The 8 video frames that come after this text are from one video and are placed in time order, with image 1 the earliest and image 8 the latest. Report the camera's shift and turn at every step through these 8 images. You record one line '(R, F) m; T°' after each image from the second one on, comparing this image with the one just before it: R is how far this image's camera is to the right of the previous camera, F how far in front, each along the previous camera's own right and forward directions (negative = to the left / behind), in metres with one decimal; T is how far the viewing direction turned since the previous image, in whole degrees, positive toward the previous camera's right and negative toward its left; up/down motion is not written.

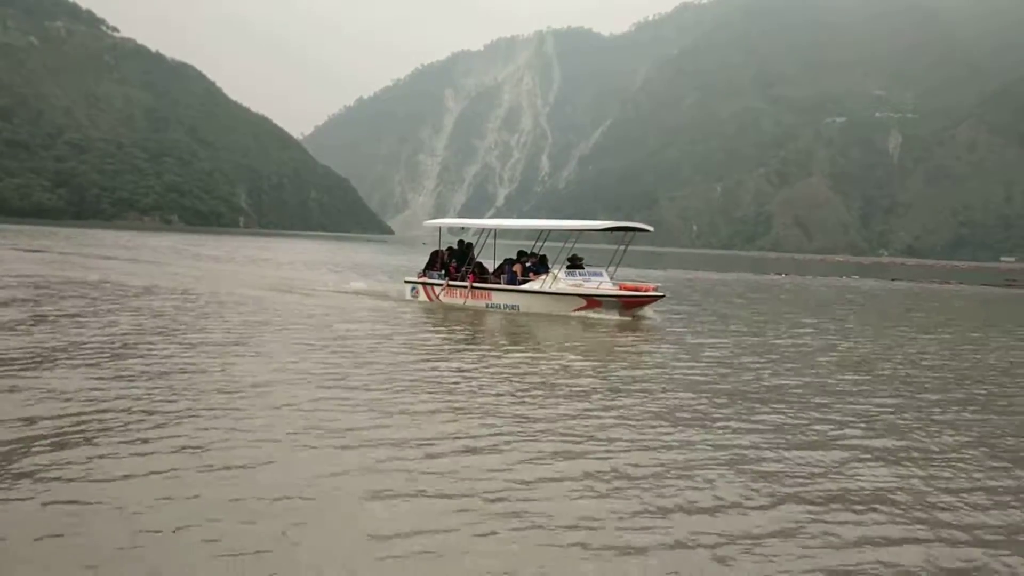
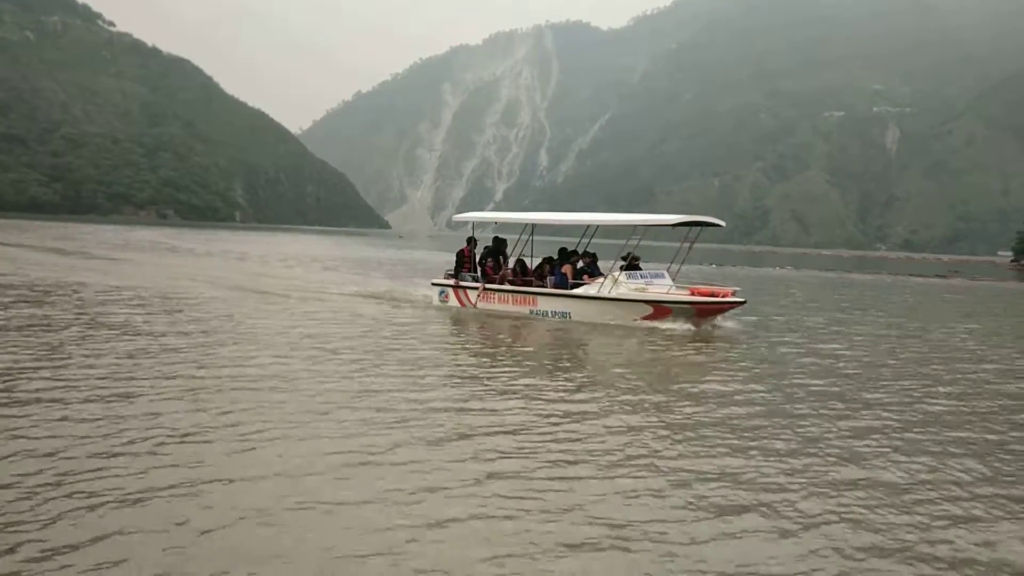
(-1.1, +3.3) m; 0°
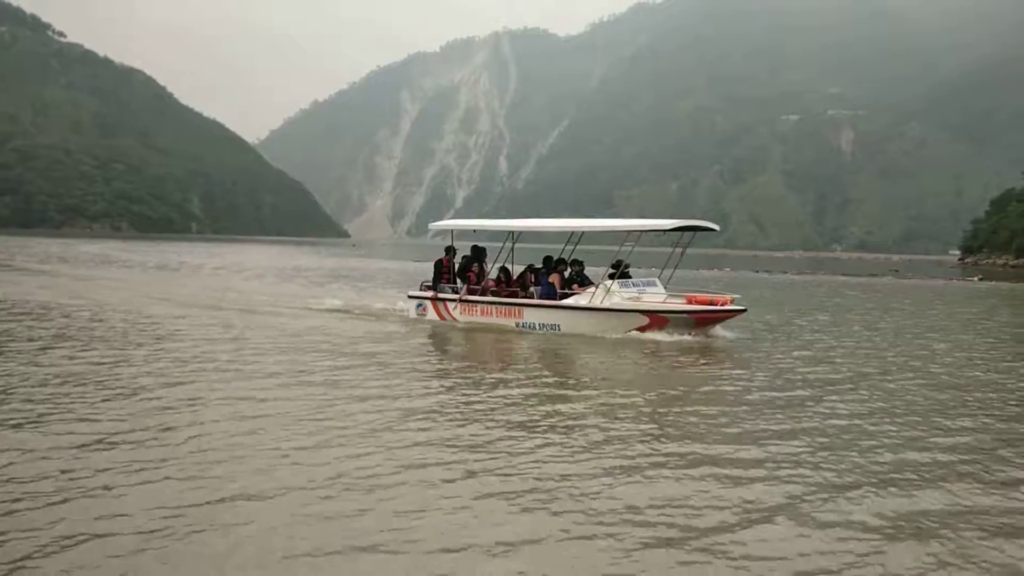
(-0.4, +1.2) m; +2°
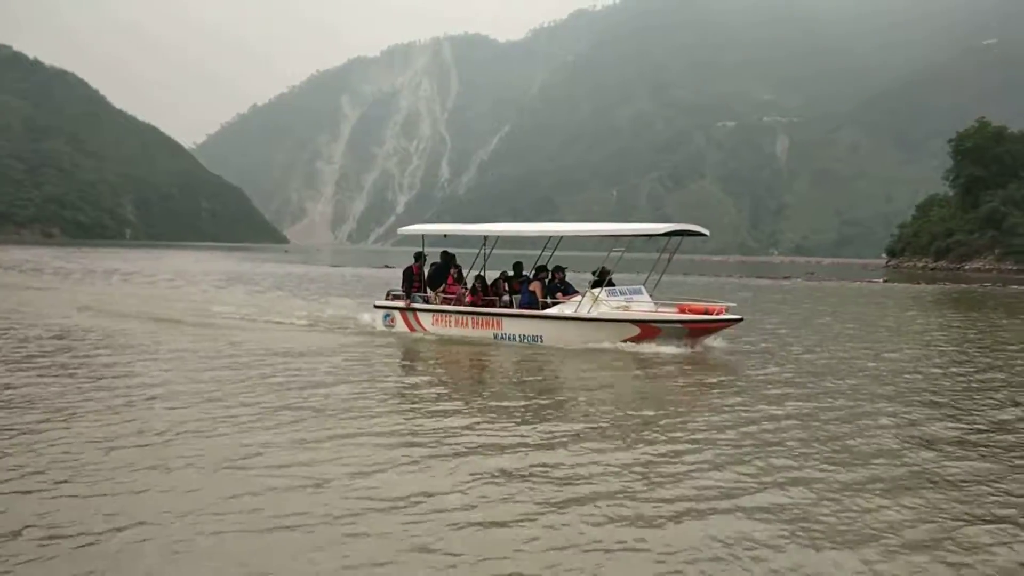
(-0.7, +1.3) m; +3°
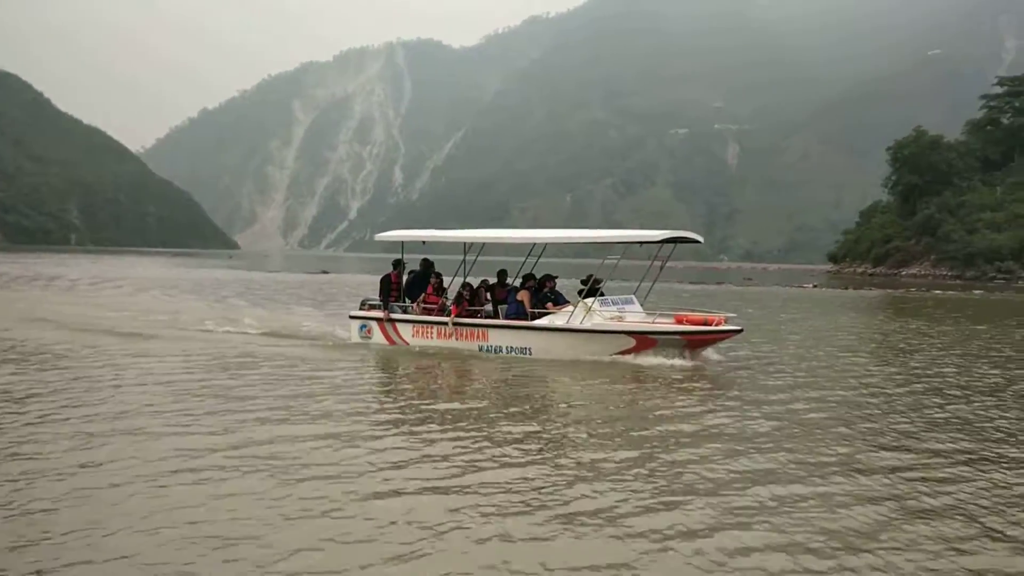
(-0.6, +0.9) m; +3°
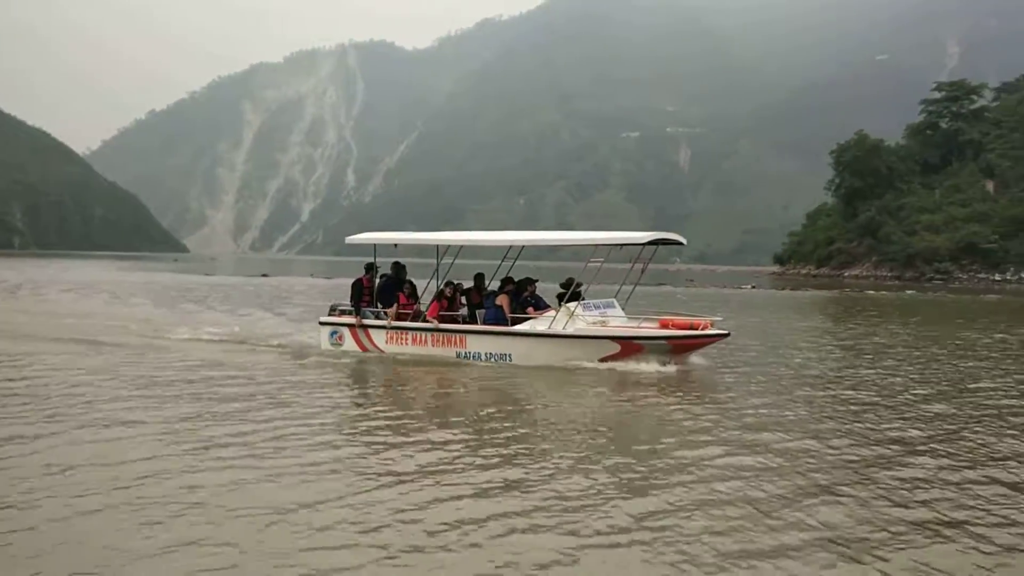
(-0.4, +0.6) m; +3°
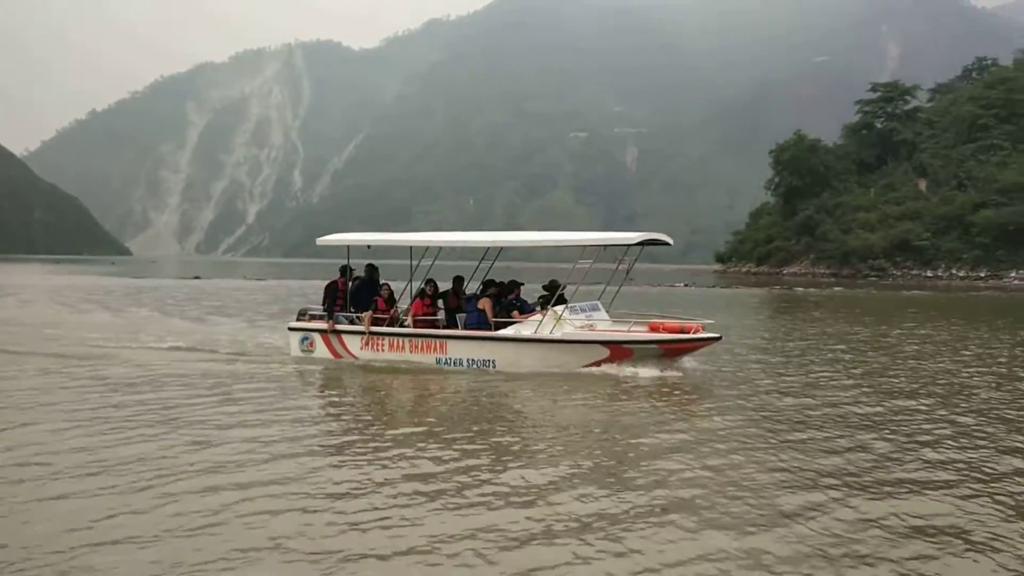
(-0.5, +0.7) m; +3°
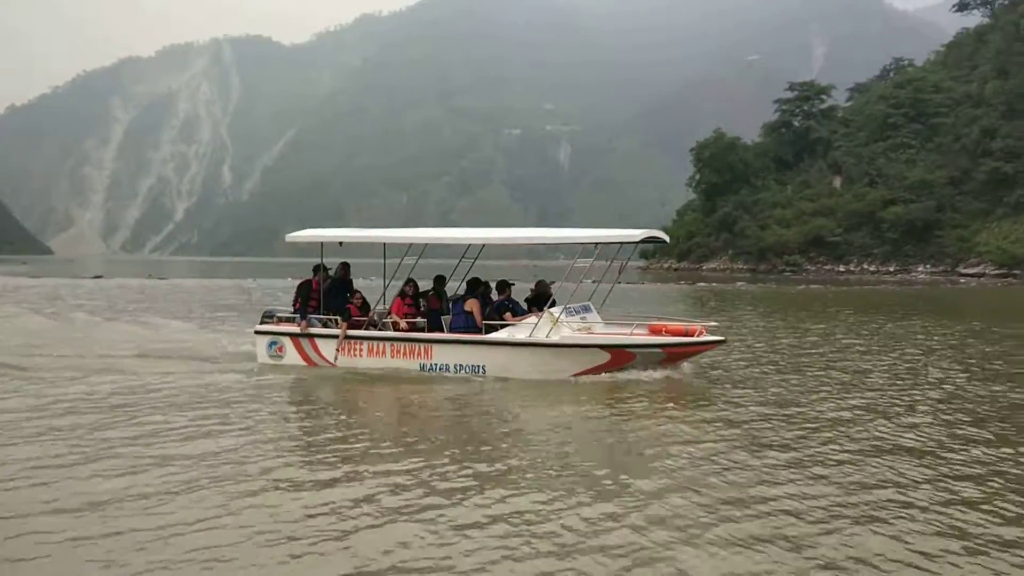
(-0.8, +1.0) m; +4°
